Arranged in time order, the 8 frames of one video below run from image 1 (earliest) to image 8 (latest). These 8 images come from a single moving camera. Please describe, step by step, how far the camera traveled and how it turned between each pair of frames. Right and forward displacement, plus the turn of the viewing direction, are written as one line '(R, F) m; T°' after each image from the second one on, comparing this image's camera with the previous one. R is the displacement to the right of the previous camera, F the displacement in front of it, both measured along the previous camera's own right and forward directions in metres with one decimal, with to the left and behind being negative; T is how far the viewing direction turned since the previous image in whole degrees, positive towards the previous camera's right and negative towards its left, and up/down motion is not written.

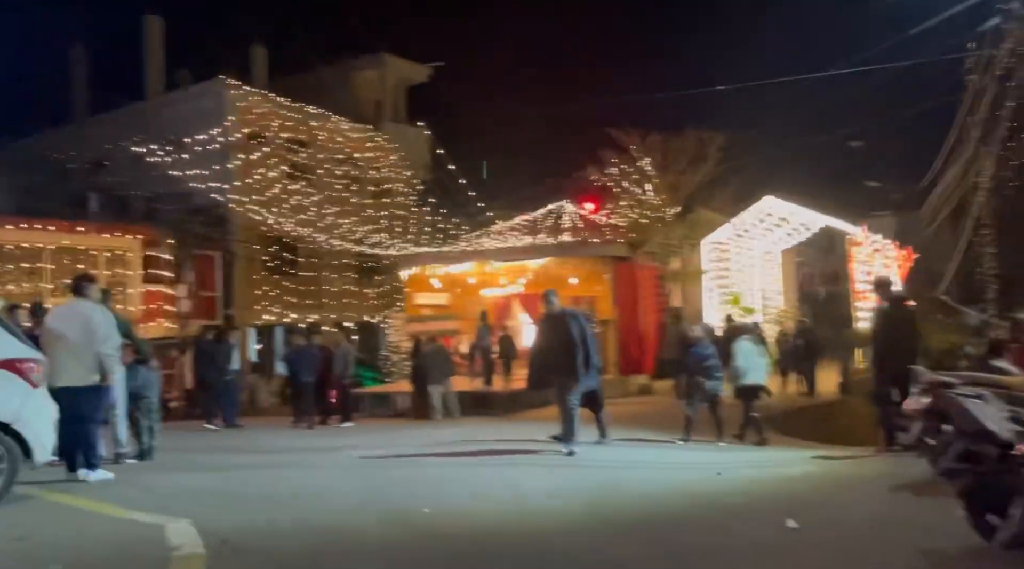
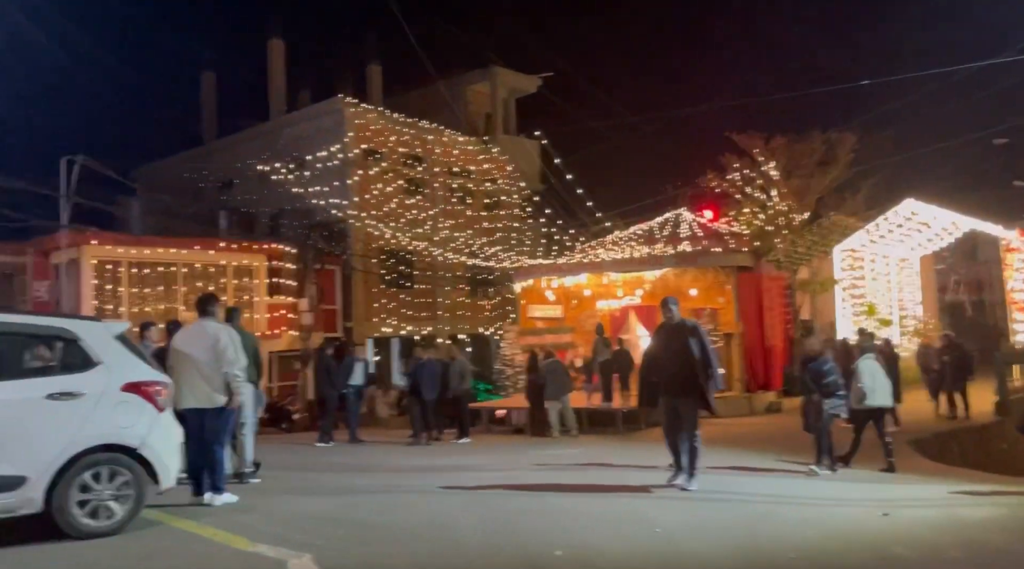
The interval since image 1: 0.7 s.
(0.0, +0.5) m; -7°
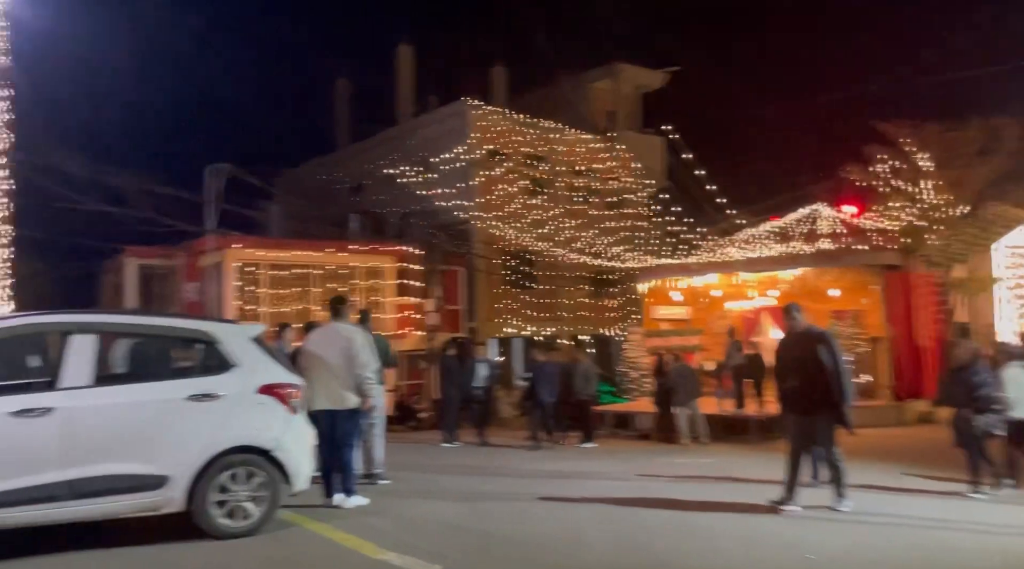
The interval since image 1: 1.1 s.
(-0.1, +0.3) m; -7°
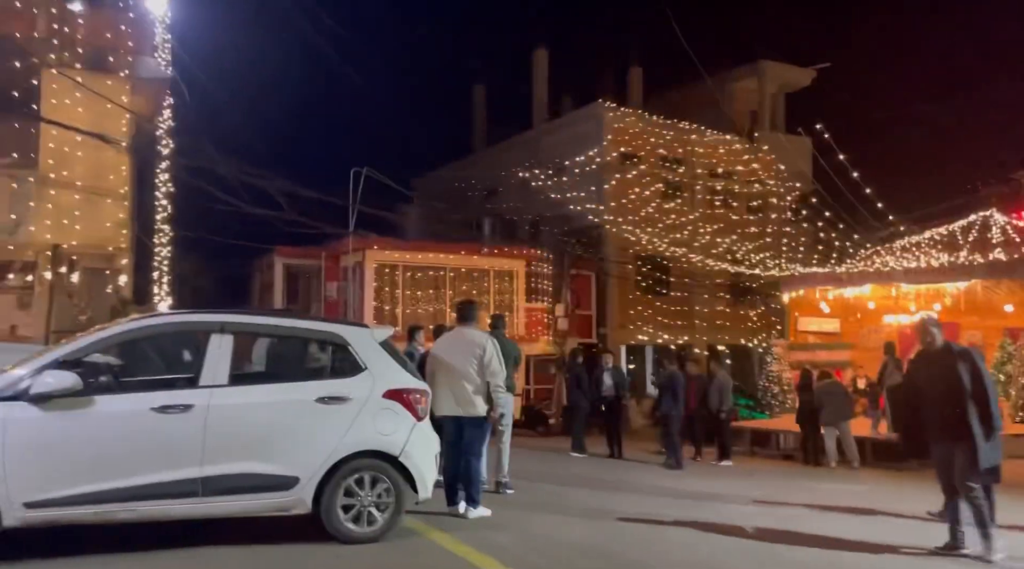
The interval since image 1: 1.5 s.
(-0.1, +0.4) m; -8°
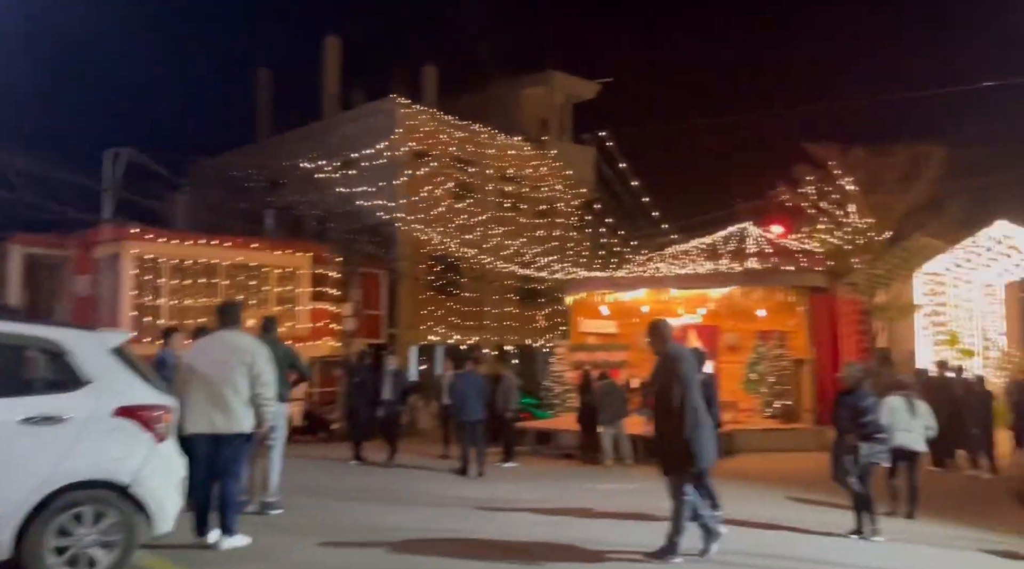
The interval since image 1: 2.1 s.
(+0.1, +0.2) m; +12°
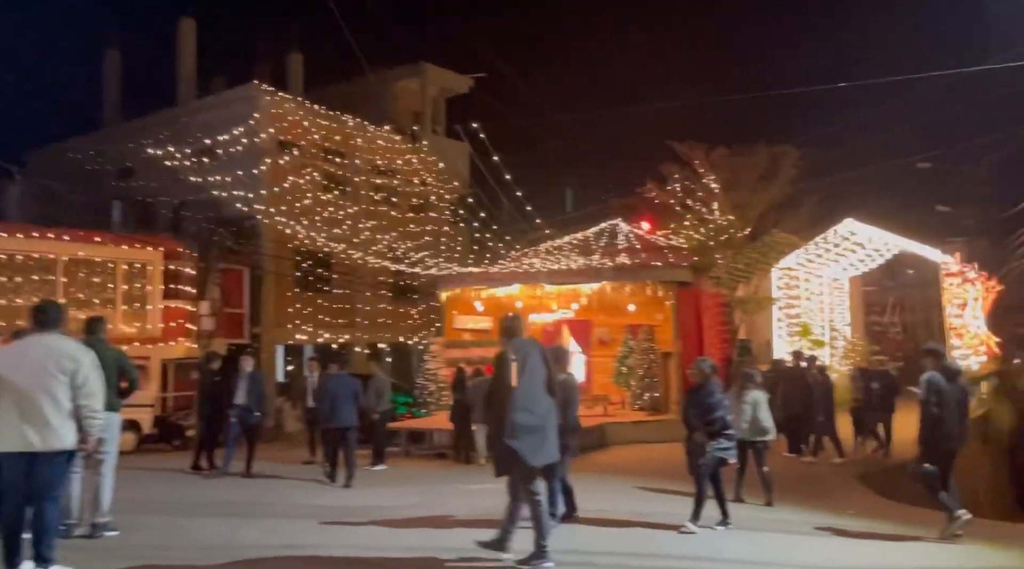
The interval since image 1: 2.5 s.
(0.0, +0.1) m; +8°
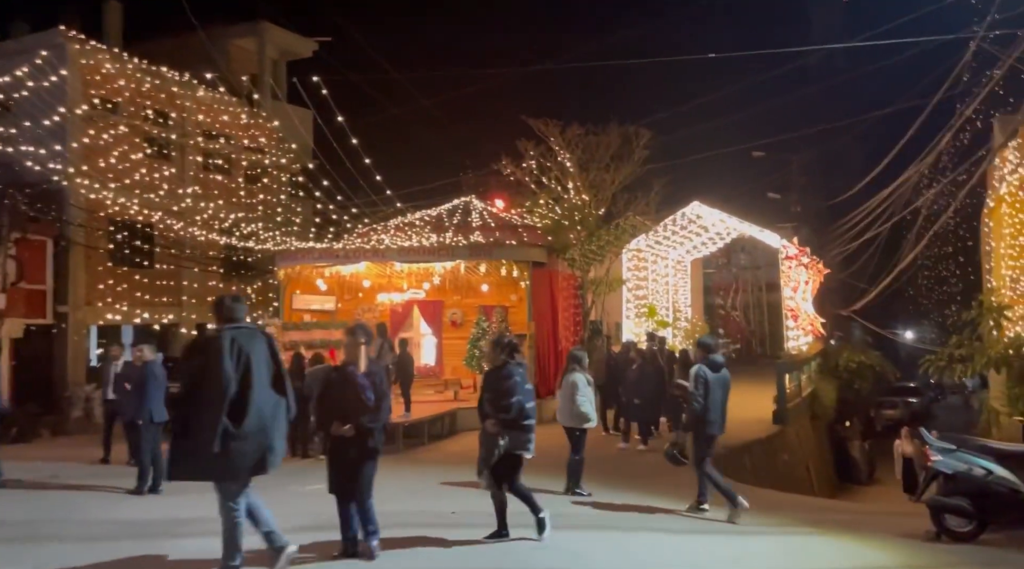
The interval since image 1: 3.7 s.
(-0.3, +0.8) m; +10°
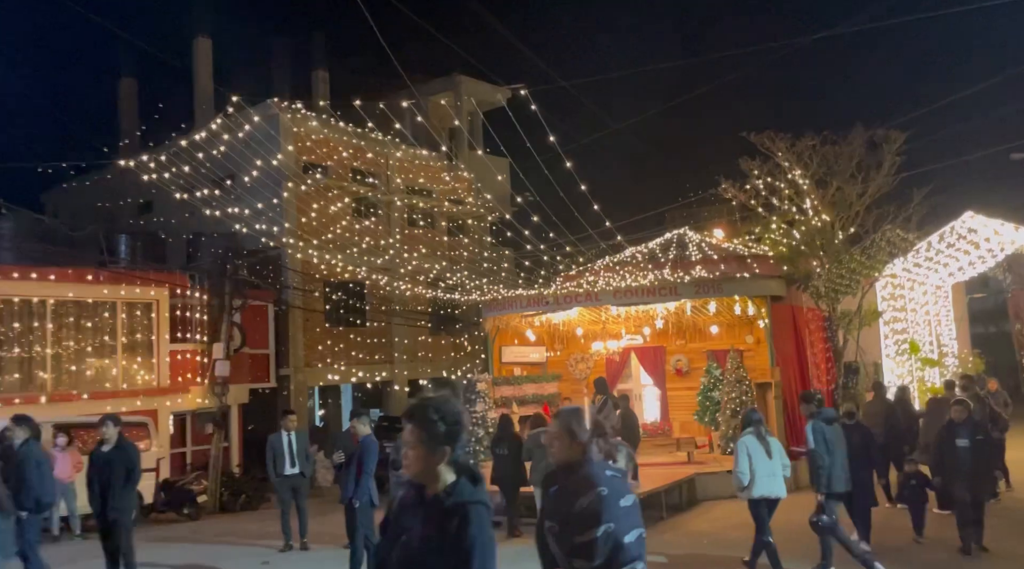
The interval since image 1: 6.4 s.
(-0.2, +1.7) m; -13°
